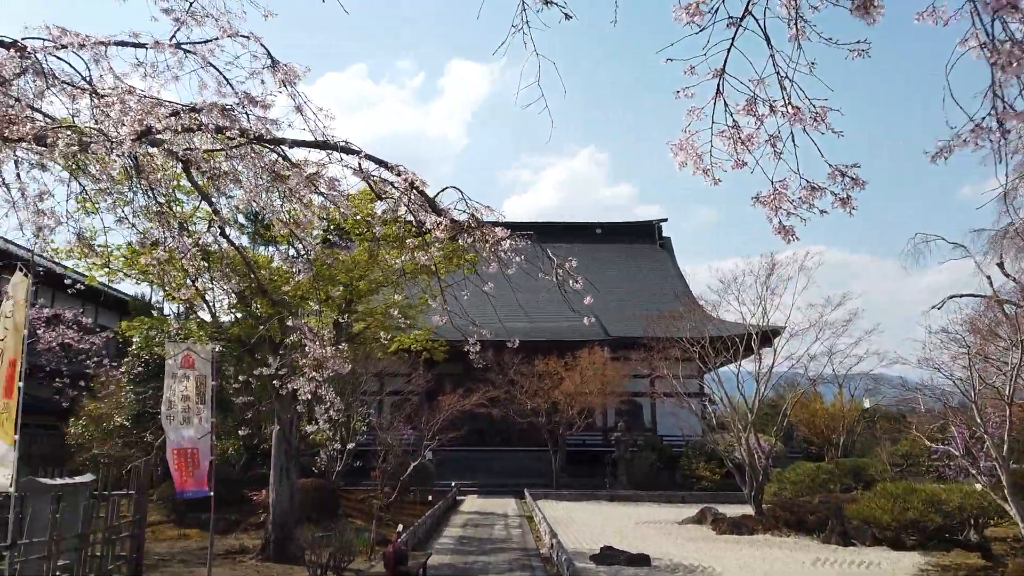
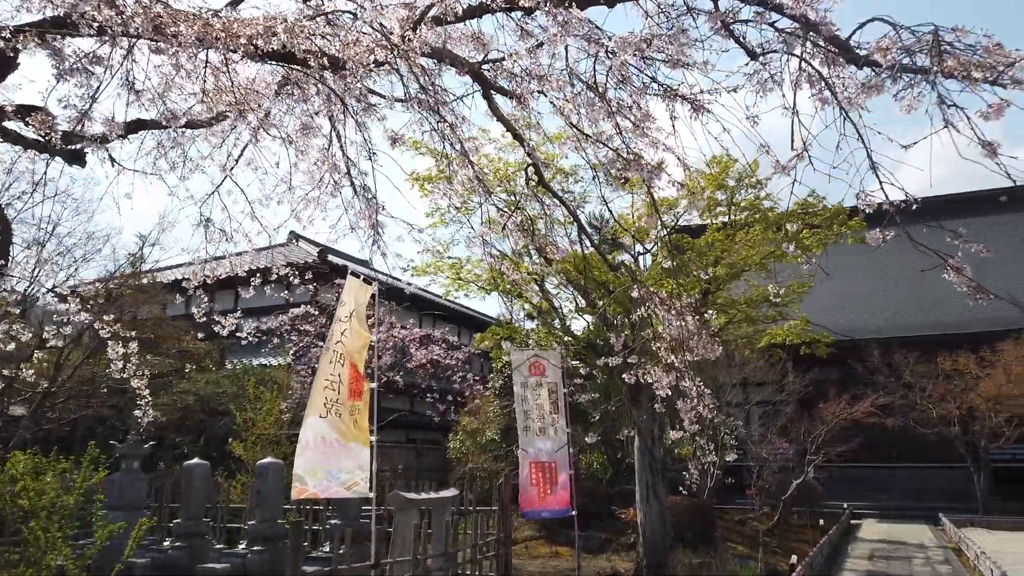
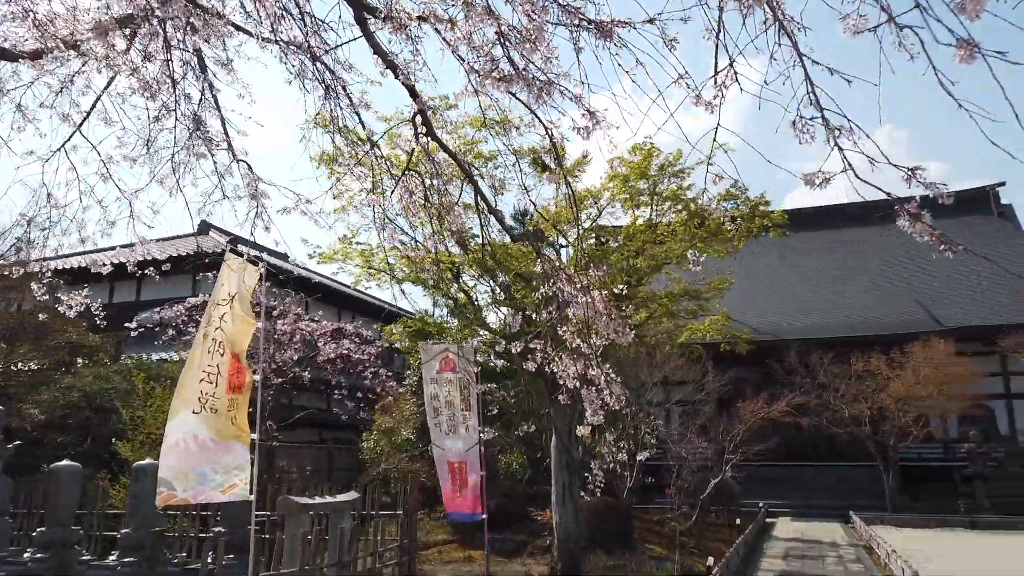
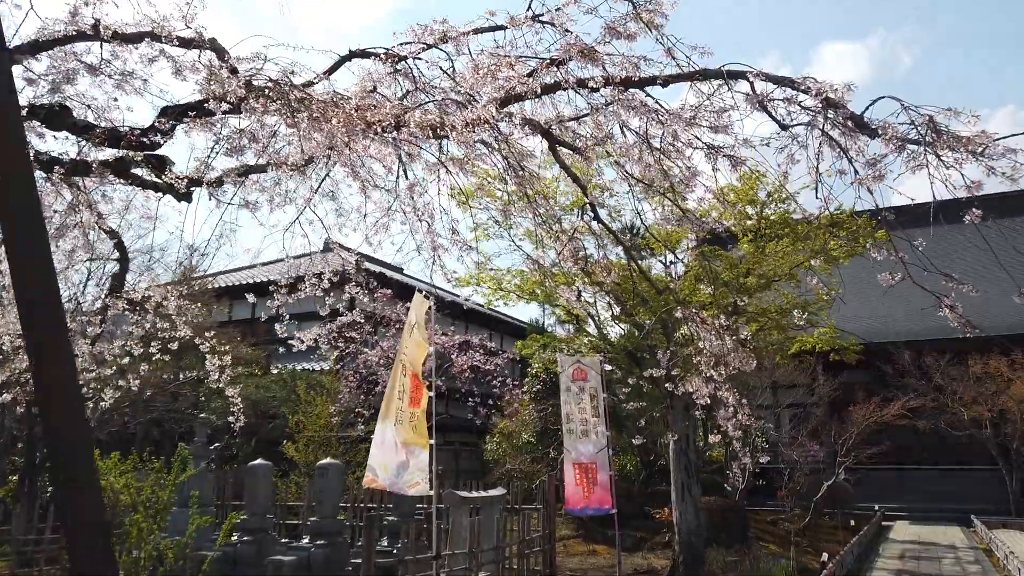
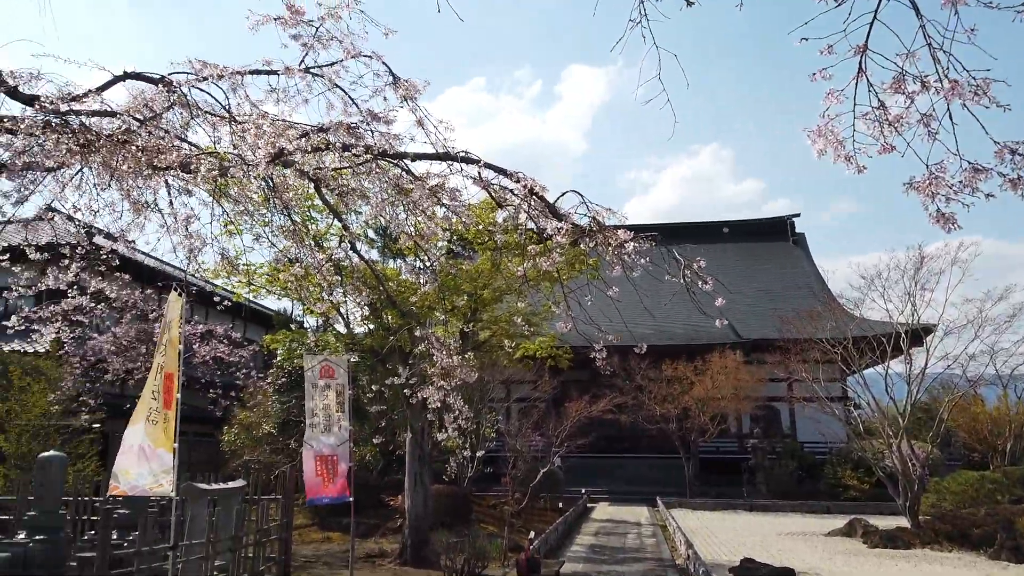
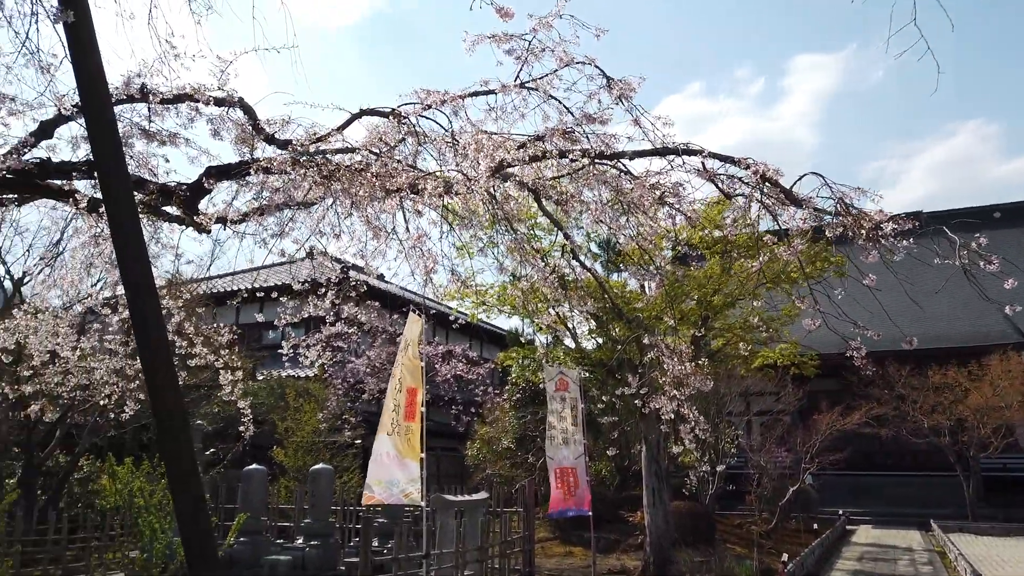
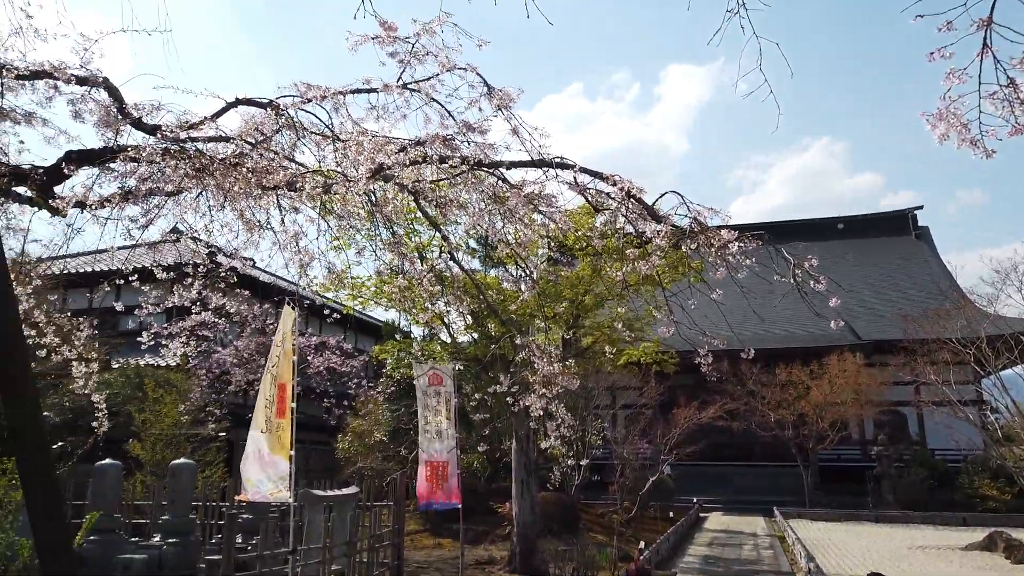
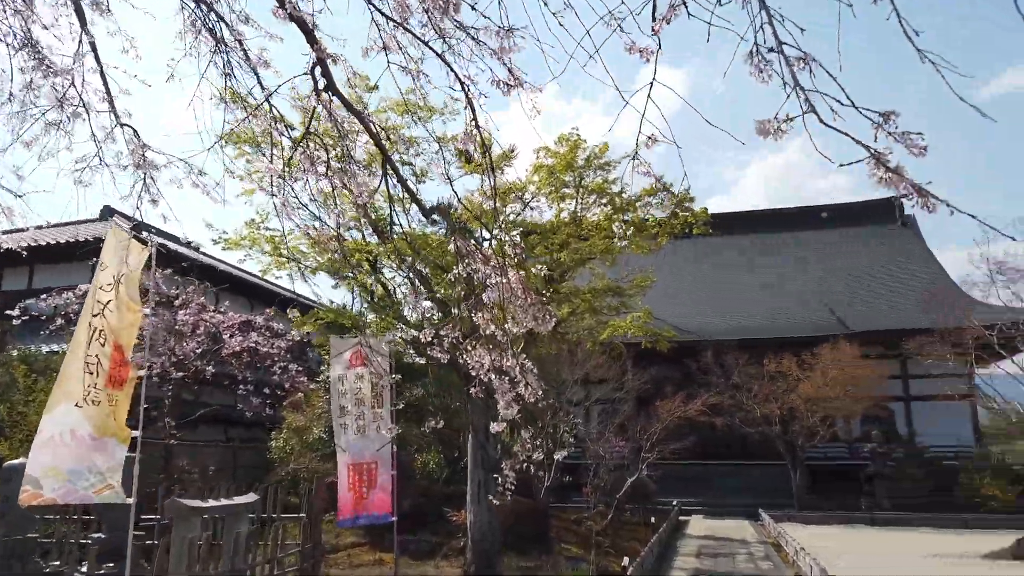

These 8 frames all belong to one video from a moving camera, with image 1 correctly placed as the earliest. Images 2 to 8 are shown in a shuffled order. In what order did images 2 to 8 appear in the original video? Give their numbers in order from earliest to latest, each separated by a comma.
5, 7, 6, 4, 2, 3, 8
